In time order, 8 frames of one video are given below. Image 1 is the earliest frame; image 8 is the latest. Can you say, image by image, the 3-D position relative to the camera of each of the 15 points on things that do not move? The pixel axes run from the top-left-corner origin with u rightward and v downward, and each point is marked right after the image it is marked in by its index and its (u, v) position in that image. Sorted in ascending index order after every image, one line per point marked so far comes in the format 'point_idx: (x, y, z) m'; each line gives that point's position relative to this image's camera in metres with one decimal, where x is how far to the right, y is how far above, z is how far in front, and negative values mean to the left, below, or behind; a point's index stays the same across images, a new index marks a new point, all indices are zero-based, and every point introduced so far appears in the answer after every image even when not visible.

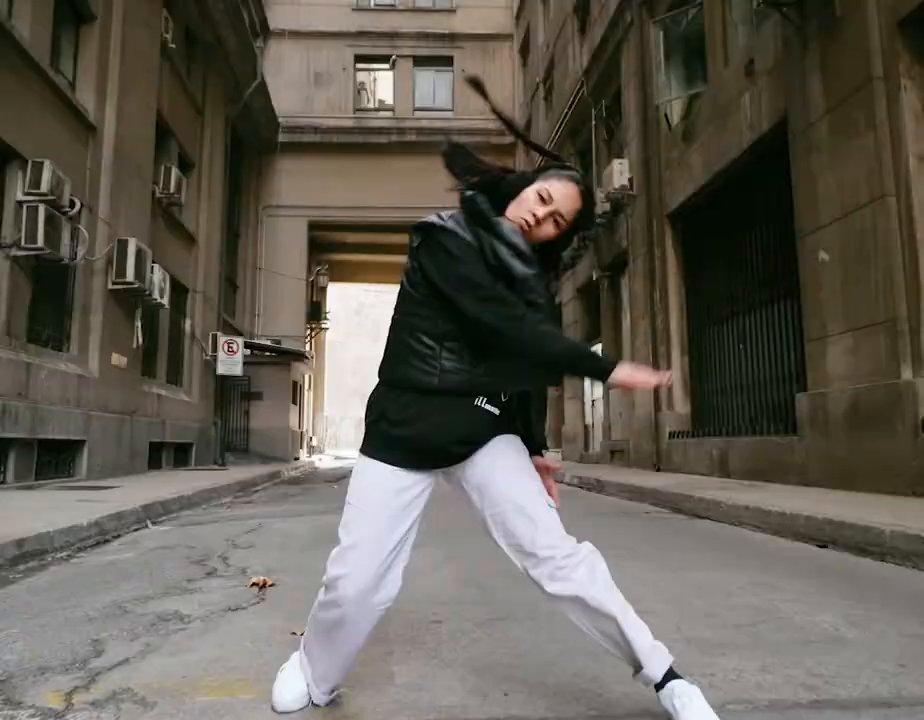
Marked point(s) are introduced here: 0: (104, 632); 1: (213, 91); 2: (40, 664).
0: (-1.3, -1.0, +2.8) m
1: (-5.5, +5.9, +16.9) m
2: (-1.3, -1.0, +2.5) m
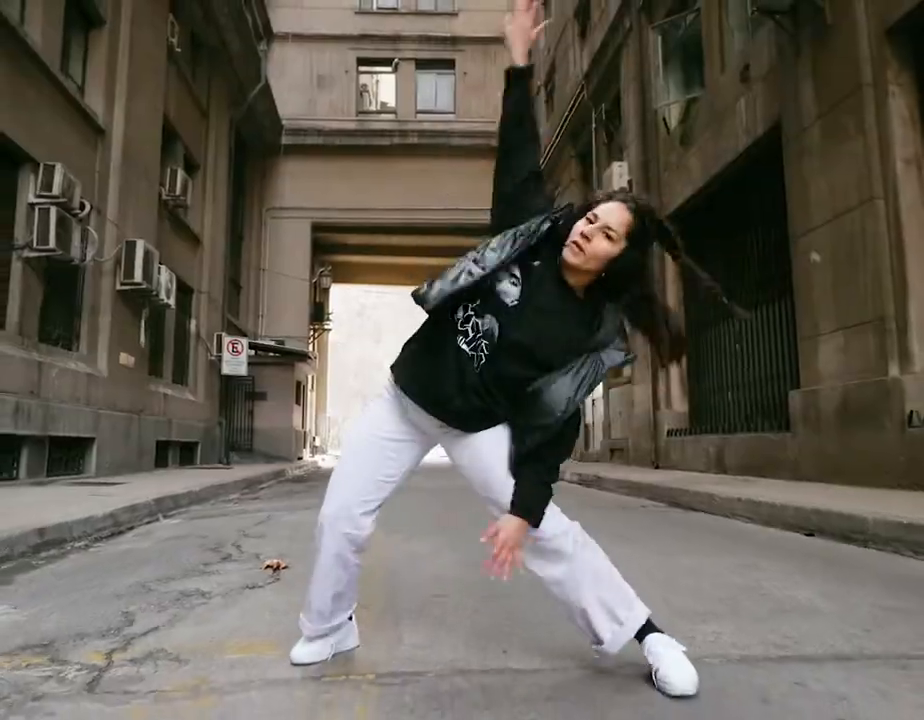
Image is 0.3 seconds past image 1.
0: (-1.3, -1.0, +3.1) m
1: (-5.4, +5.9, +17.1) m
2: (-1.3, -0.9, +2.7) m
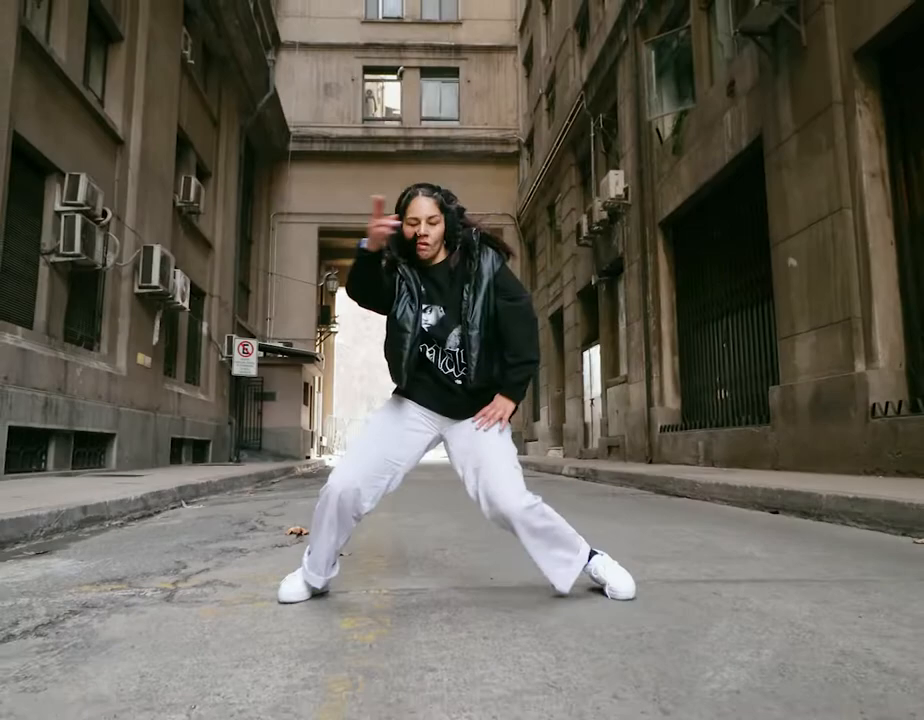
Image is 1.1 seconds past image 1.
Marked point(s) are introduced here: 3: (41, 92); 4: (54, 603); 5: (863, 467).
0: (-1.3, -0.9, +3.6) m
1: (-5.3, +5.9, +17.7) m
2: (-1.3, -0.9, +3.2) m
3: (-5.3, +3.4, +9.7) m
4: (-1.4, -0.8, +2.6) m
5: (+3.3, -0.9, +6.5) m
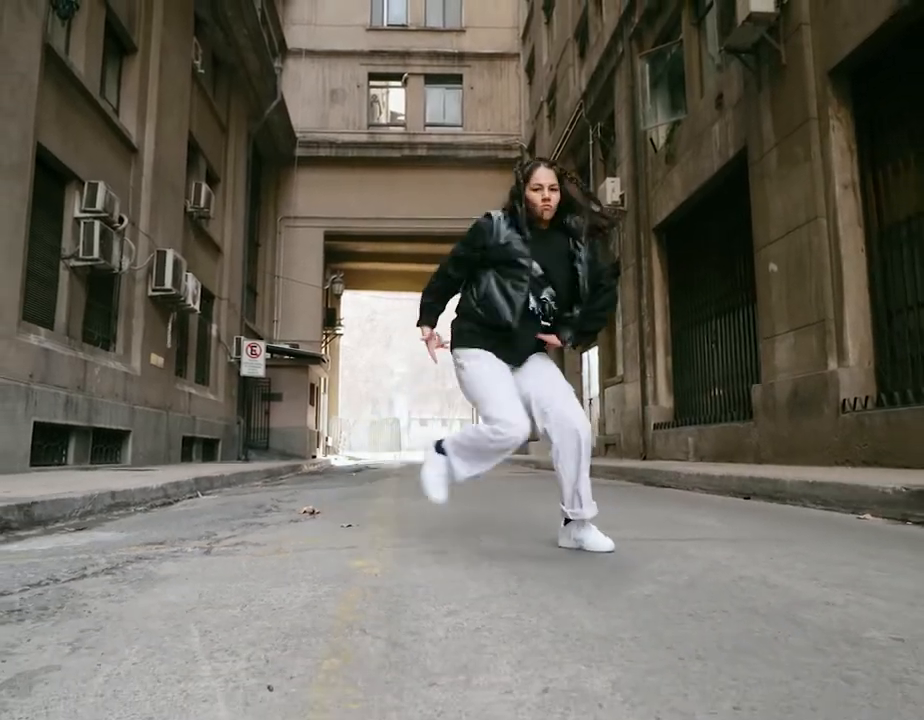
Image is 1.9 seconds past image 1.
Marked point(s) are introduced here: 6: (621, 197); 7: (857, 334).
0: (-1.3, -0.9, +4.1) m
1: (-5.3, +5.9, +18.3) m
2: (-1.4, -0.9, +3.7) m
3: (-5.3, +3.4, +10.2) m
4: (-1.4, -0.8, +3.1) m
5: (+3.3, -0.9, +7.0) m
6: (+2.9, +2.9, +14.0) m
7: (+3.6, +0.2, +7.1) m
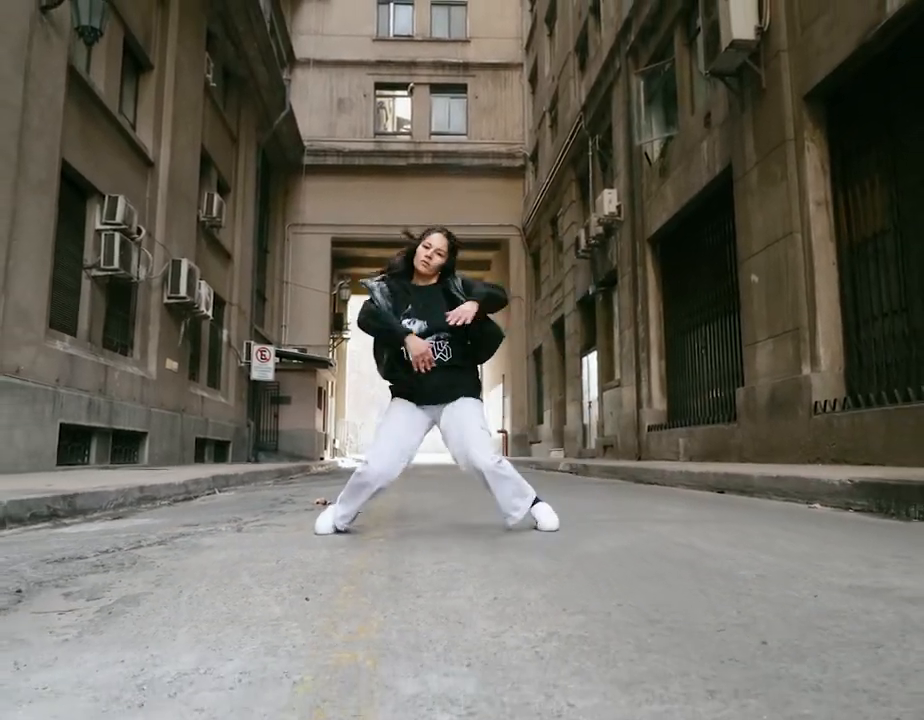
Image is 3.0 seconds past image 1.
0: (-1.4, -0.9, +4.7) m
1: (-5.2, +5.8, +18.9) m
2: (-1.4, -0.9, +4.3) m
3: (-5.2, +3.3, +10.8) m
4: (-1.4, -0.8, +3.7) m
5: (+3.3, -0.9, +7.5) m
6: (+2.9, +2.8, +14.5) m
7: (+3.6, +0.2, +7.6) m
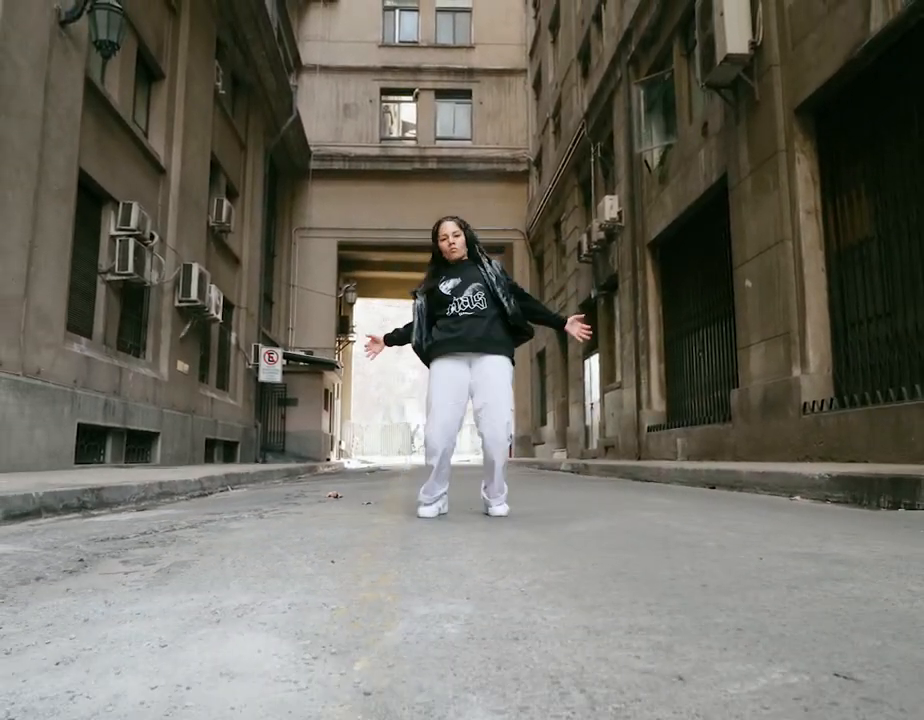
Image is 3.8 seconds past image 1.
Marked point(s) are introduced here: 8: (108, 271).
0: (-1.3, -1.0, +5.0) m
1: (-5.1, +5.7, +19.3) m
2: (-1.4, -0.9, +4.6) m
3: (-5.2, +3.3, +11.2) m
4: (-1.4, -0.8, +4.0) m
5: (+3.4, -1.0, +7.8) m
6: (+3.0, +2.8, +14.9) m
7: (+3.6, +0.2, +7.9) m
8: (-5.2, +1.3, +11.5) m
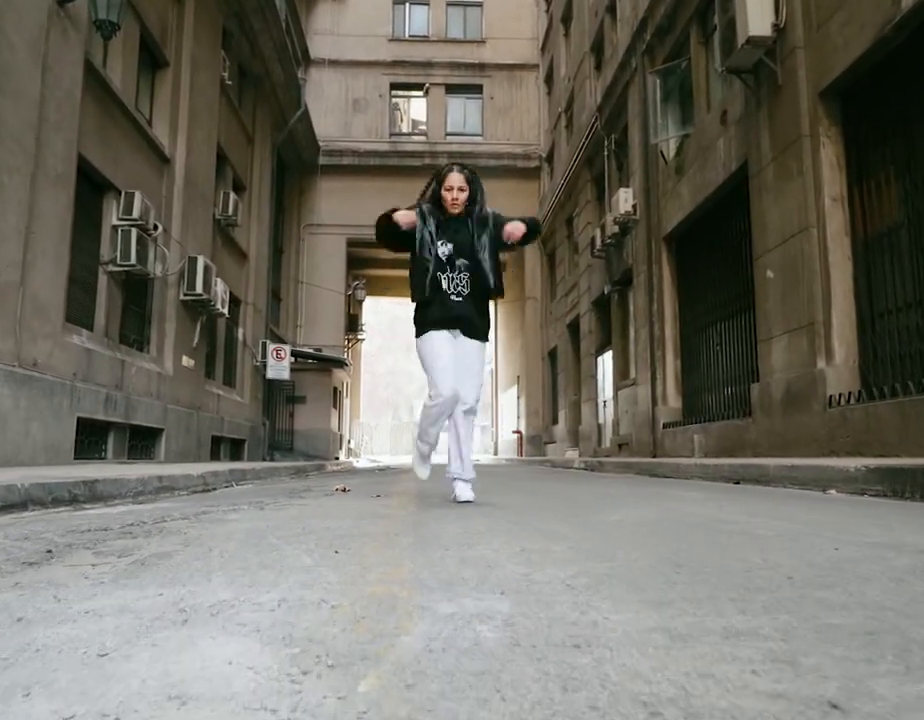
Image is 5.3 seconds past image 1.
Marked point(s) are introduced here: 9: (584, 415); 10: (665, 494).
0: (-1.2, -0.9, +4.7) m
1: (-4.8, +5.8, +19.0) m
2: (-1.3, -0.8, +4.3) m
3: (-5.0, +3.4, +11.0) m
4: (-1.3, -0.7, +3.7) m
5: (+3.5, -0.9, +7.5) m
6: (+3.2, +2.9, +14.5) m
7: (+3.7, +0.2, +7.6) m
8: (-5.0, +1.4, +11.3) m
9: (+2.9, -1.3, +18.4) m
10: (+1.2, -0.8, +4.8) m
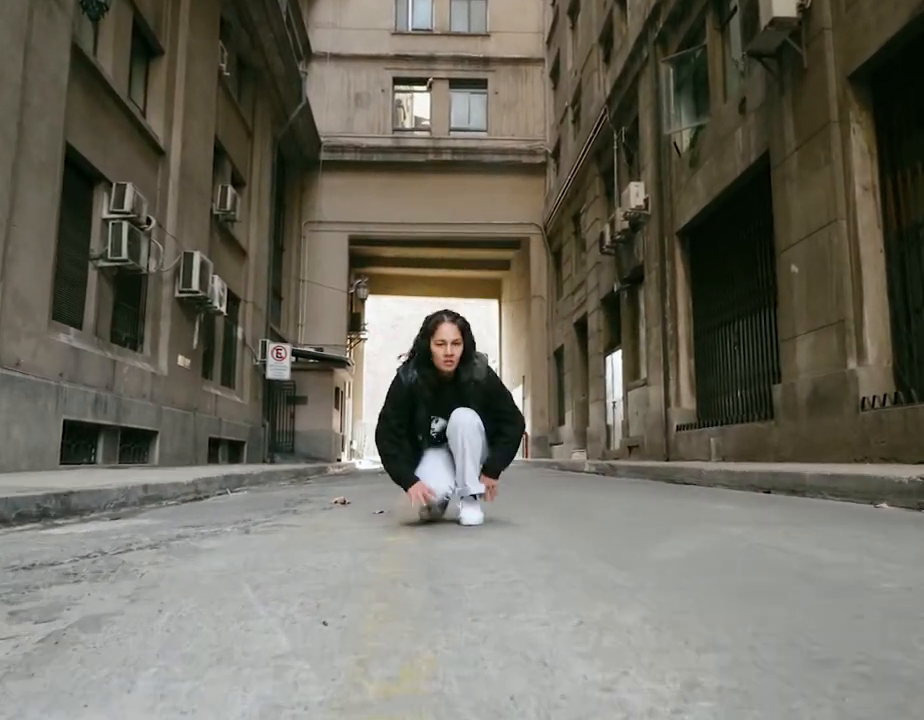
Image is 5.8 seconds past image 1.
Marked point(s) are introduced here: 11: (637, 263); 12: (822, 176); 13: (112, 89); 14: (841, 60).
0: (-1.2, -0.9, +4.2) m
1: (-4.7, +5.8, +18.6) m
2: (-1.2, -0.8, +3.9) m
3: (-4.9, +3.4, +10.5) m
4: (-1.3, -0.7, +3.3) m
5: (+3.6, -0.9, +7.0) m
6: (+3.3, +2.9, +14.0) m
7: (+3.8, +0.3, +7.1) m
8: (-5.0, +1.4, +10.8) m
9: (+3.0, -1.3, +17.9) m
10: (+1.3, -0.8, +4.3) m
11: (+3.3, +1.8, +14.7) m
12: (+3.6, +1.9, +7.8) m
13: (-4.9, +3.7, +11.4) m
14: (+3.8, +3.0, +7.6) m
